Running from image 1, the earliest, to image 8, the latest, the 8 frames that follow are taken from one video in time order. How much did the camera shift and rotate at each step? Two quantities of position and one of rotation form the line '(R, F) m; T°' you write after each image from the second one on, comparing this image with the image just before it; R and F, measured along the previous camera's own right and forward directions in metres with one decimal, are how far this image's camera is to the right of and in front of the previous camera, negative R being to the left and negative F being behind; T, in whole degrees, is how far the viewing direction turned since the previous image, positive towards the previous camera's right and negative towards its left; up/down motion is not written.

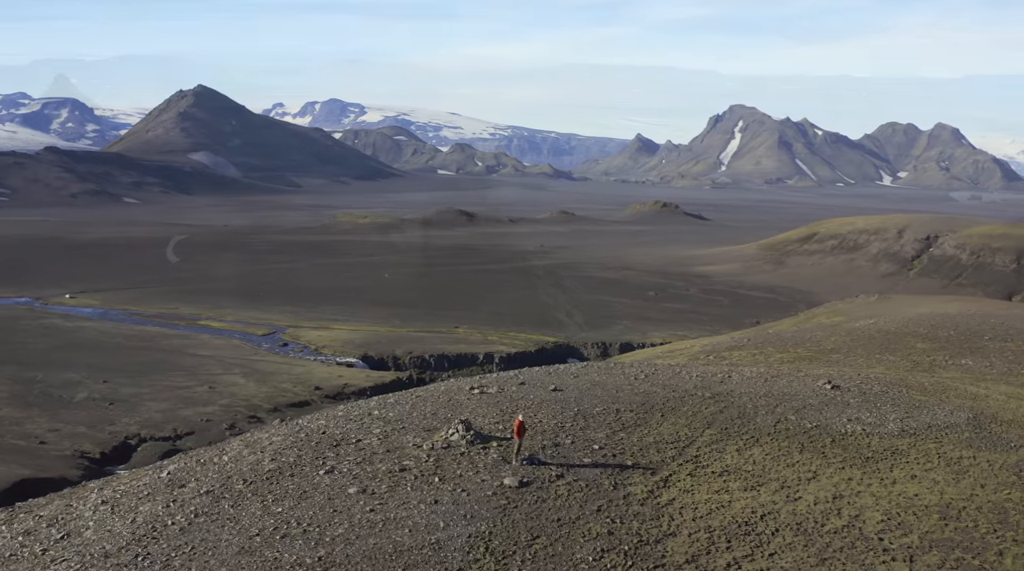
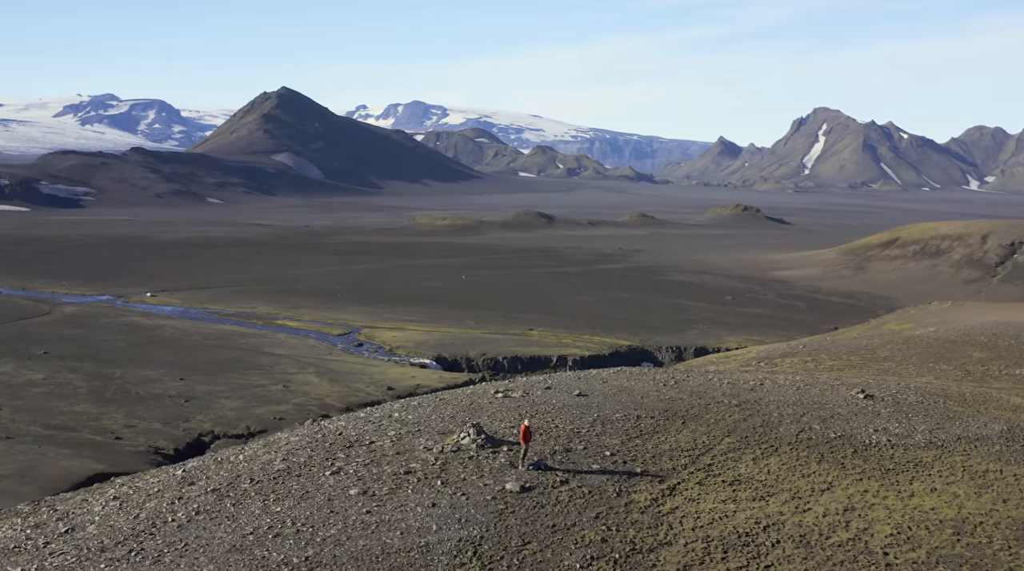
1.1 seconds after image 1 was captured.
(+0.6, +0.1) m; -4°
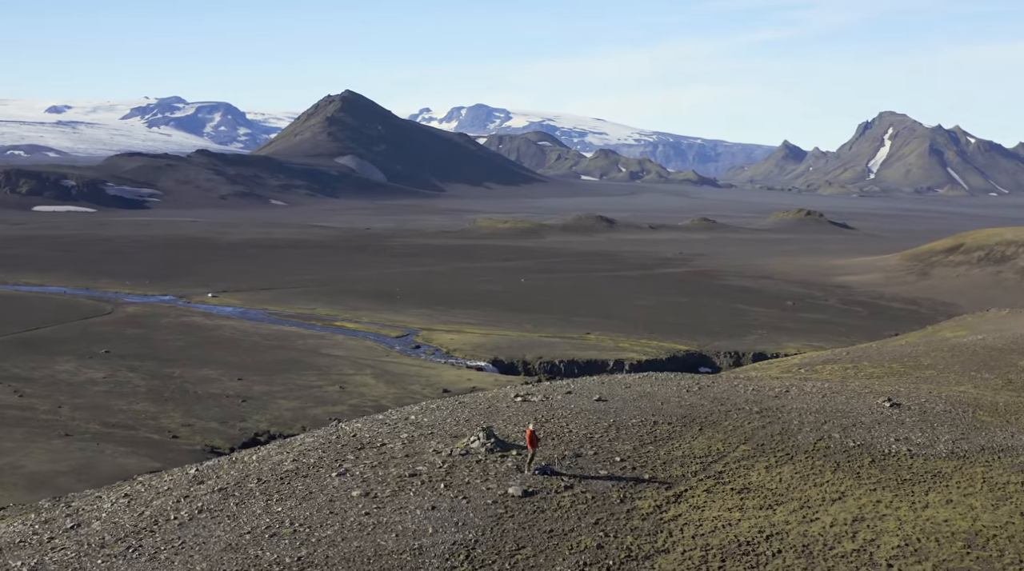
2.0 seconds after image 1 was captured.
(+0.5, 0.0) m; -3°
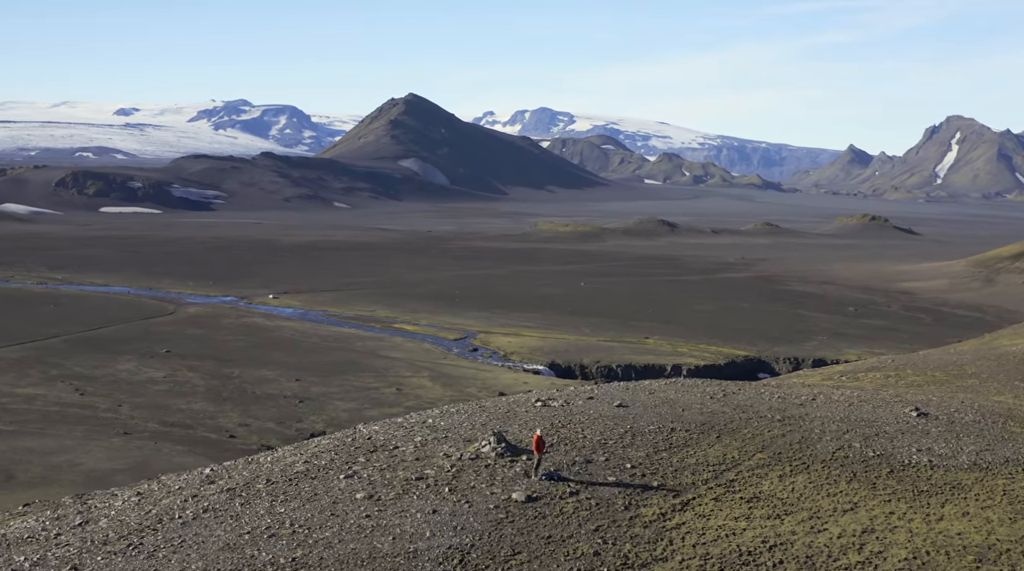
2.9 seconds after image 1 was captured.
(+0.5, 0.0) m; -3°
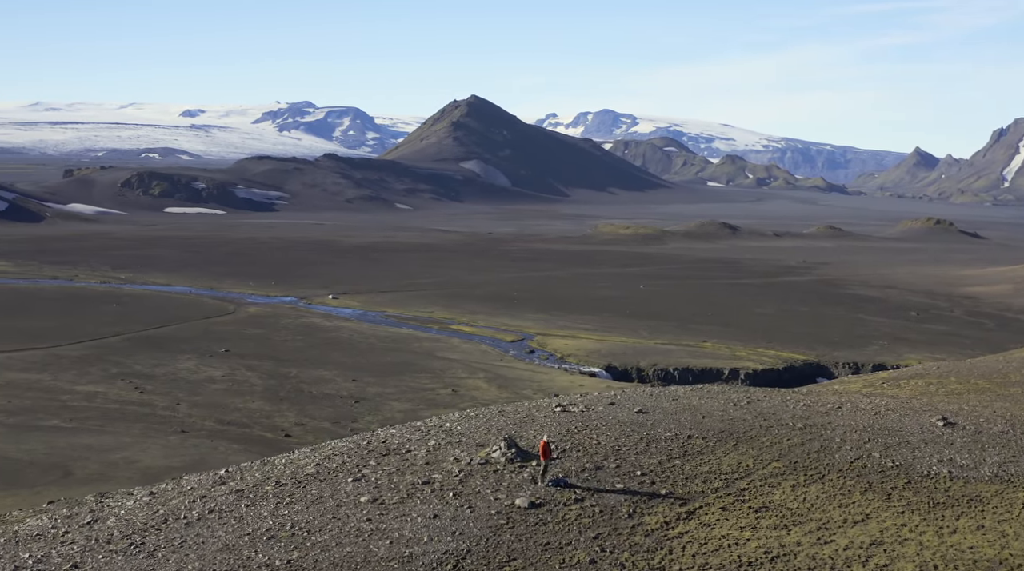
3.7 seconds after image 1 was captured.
(+0.4, 0.0) m; -3°
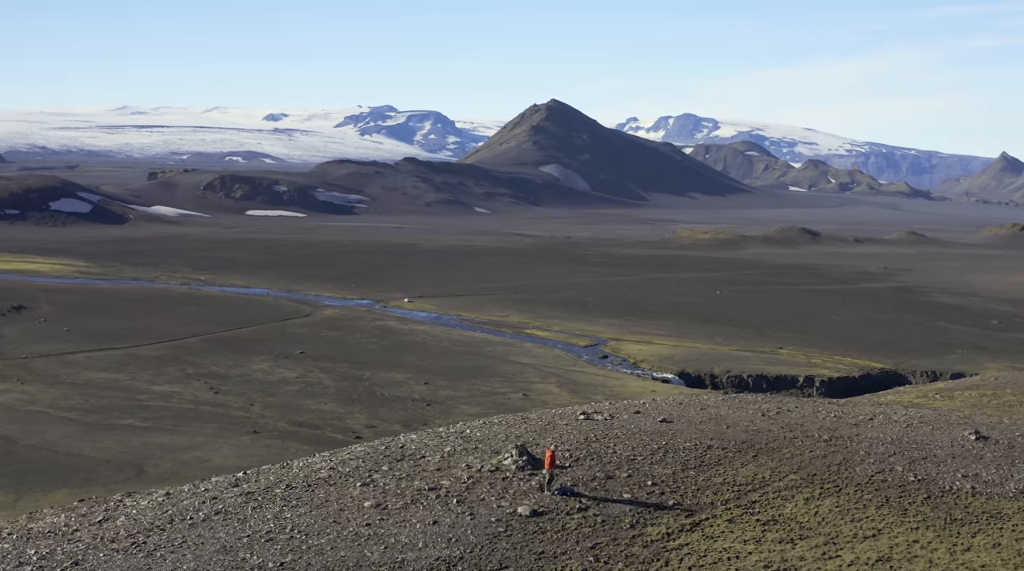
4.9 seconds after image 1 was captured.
(+0.6, 0.0) m; -4°
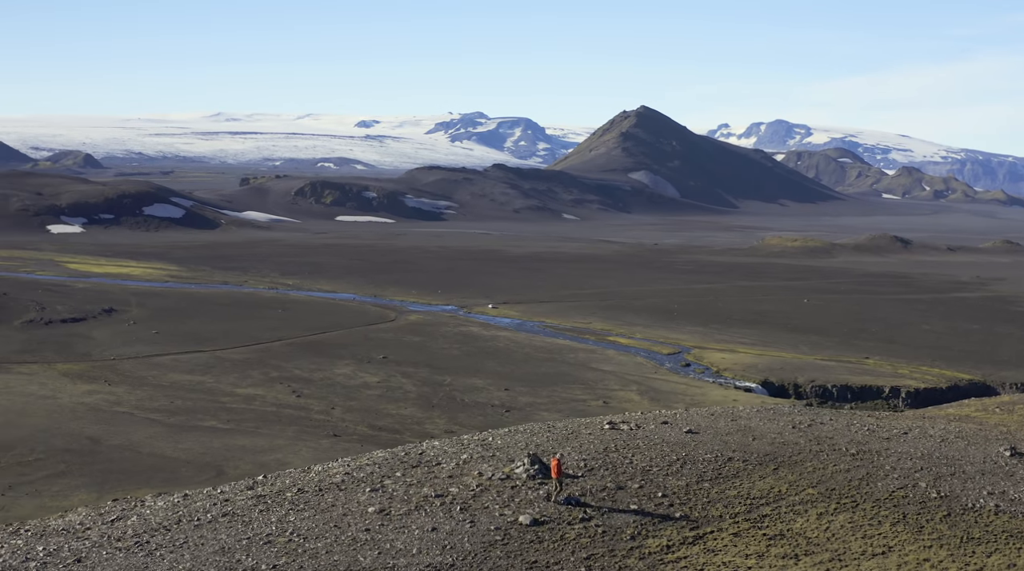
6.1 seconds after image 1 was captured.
(+0.7, 0.0) m; -4°
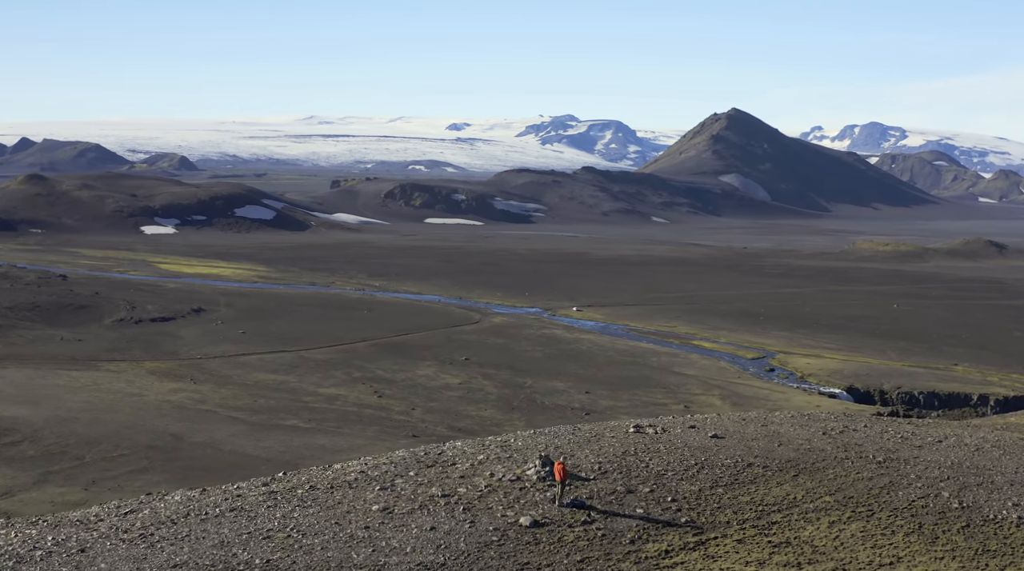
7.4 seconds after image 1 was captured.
(+0.7, 0.0) m; -4°
